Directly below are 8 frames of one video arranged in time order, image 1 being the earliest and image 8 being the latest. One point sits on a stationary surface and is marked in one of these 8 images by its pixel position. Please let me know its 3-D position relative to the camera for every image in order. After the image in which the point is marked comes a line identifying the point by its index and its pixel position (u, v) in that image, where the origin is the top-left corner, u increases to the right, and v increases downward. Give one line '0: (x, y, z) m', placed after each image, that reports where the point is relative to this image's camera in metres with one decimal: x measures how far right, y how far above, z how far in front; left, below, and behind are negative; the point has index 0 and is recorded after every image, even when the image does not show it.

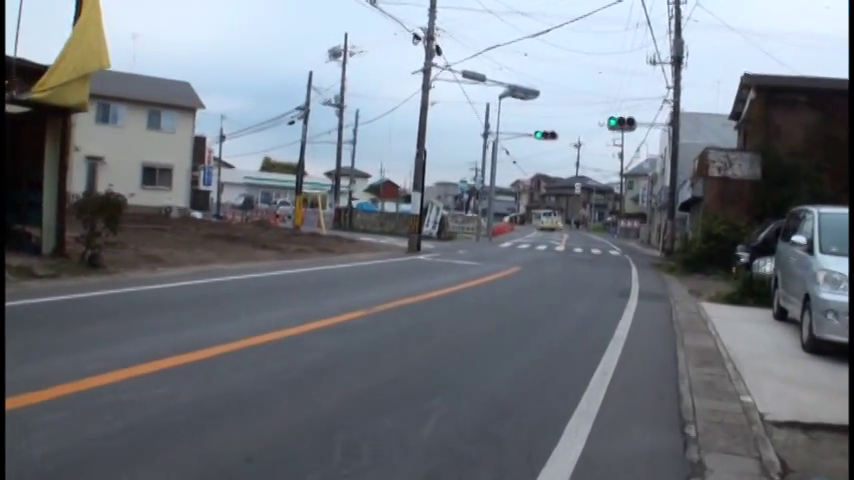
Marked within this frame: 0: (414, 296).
0: (-0.3, -1.1, +19.1) m
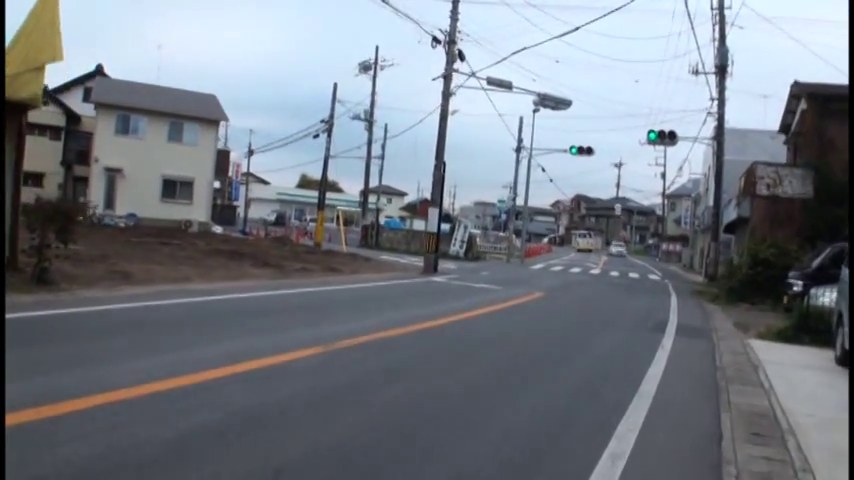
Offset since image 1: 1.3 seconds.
0: (-0.2, -1.5, +16.6) m
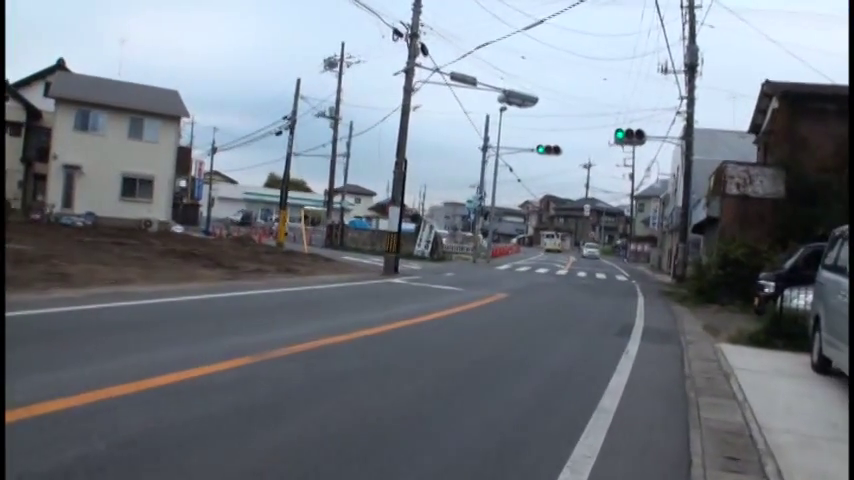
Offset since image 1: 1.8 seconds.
0: (-1.0, -1.5, +15.6) m
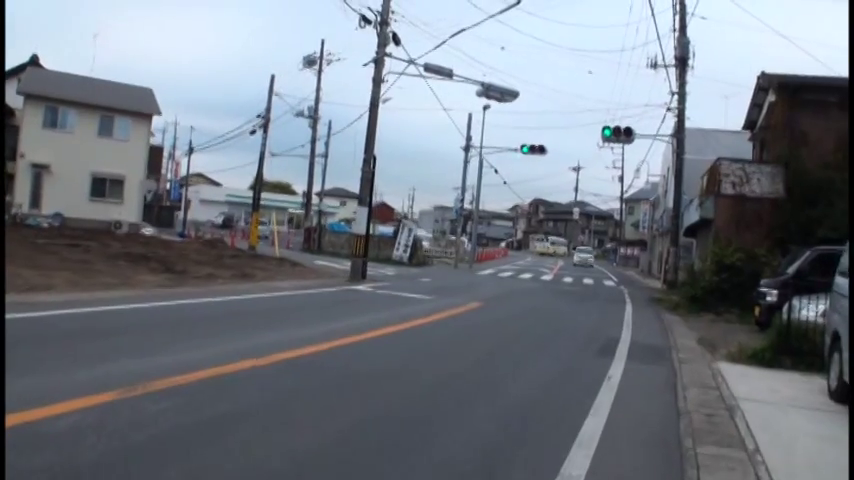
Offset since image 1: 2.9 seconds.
0: (-1.7, -1.5, +13.5) m
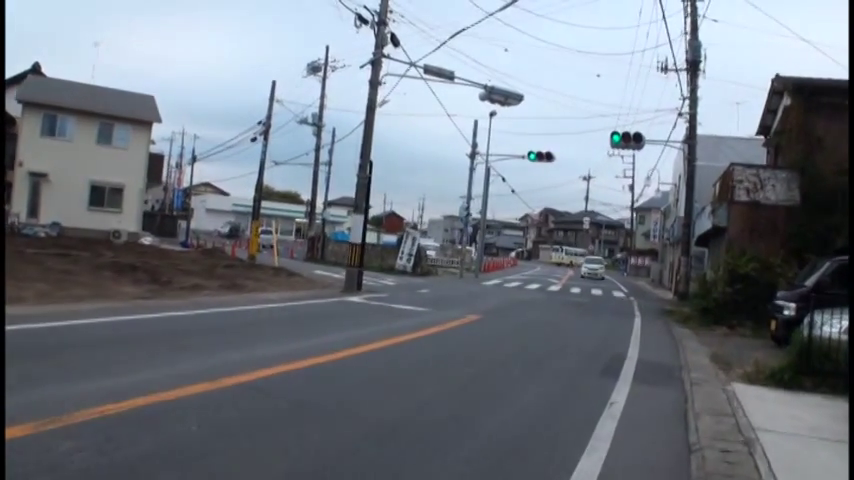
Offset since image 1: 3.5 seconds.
0: (-1.8, -1.6, +12.4) m
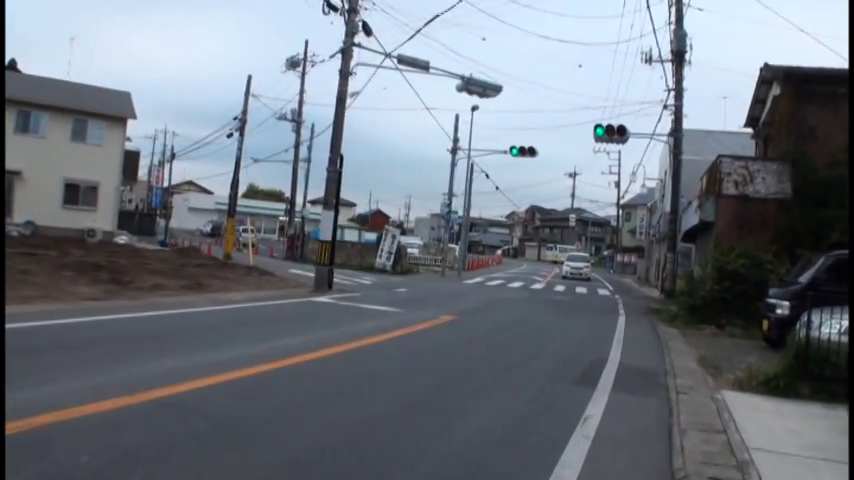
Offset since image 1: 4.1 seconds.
0: (-2.3, -1.6, +11.3) m
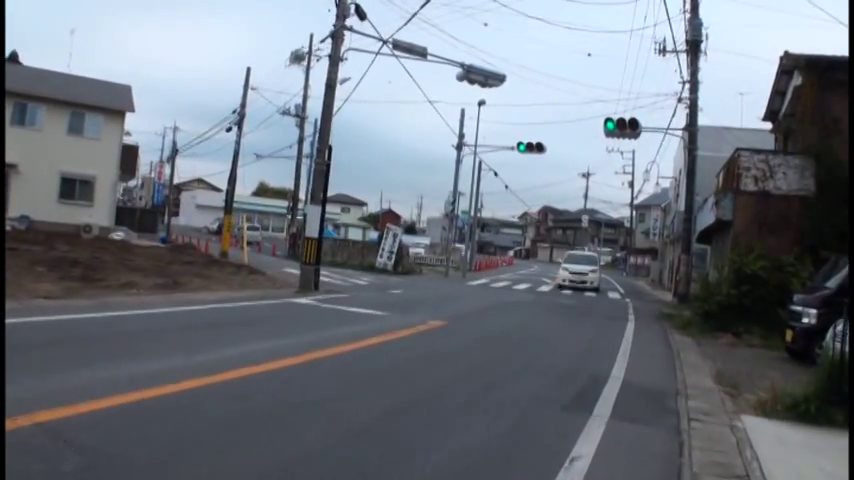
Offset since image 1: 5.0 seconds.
0: (-2.6, -1.5, +9.8) m
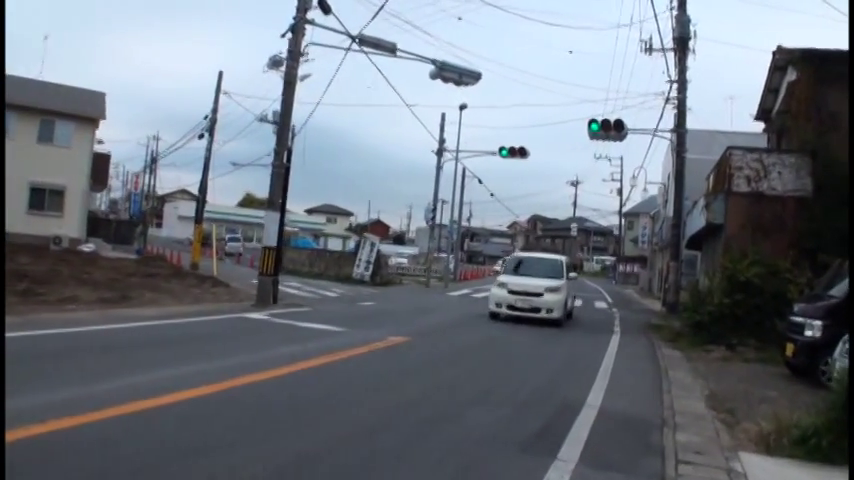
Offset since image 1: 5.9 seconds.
0: (-3.1, -1.6, +8.2) m
